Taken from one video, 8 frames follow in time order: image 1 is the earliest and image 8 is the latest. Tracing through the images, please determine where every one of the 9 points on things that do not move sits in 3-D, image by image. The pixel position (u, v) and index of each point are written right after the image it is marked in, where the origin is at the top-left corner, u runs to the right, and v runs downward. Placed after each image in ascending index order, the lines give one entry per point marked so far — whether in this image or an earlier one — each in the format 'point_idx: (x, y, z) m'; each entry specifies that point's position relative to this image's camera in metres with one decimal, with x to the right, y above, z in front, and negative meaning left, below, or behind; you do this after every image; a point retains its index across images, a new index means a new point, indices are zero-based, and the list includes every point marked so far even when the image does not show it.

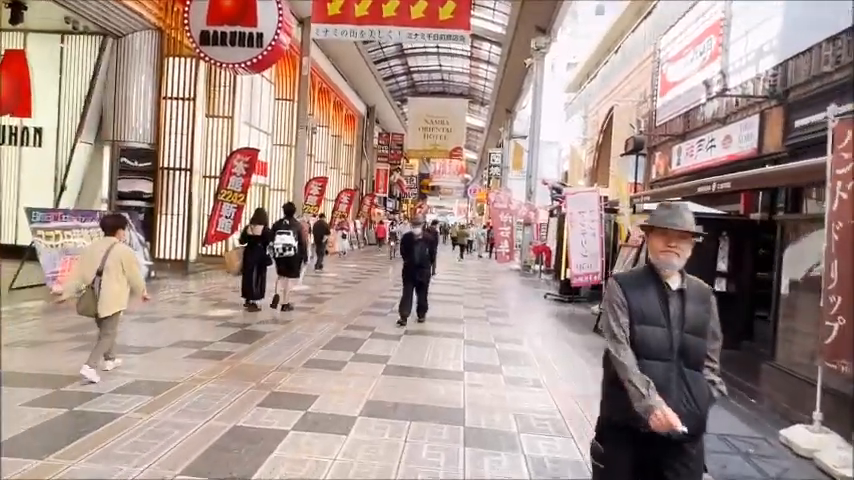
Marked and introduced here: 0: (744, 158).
0: (+7.3, +1.9, +13.4) m
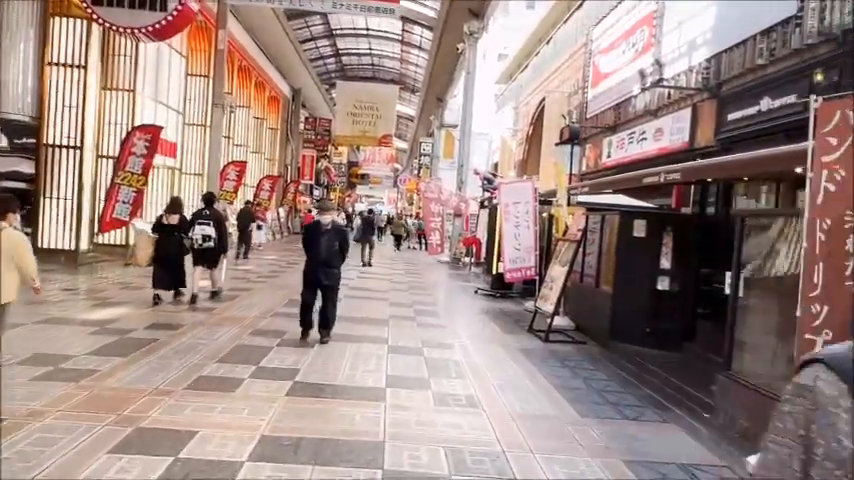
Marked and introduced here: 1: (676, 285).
0: (+5.6, +2.0, +13.2) m
1: (+3.2, -0.6, +7.3) m
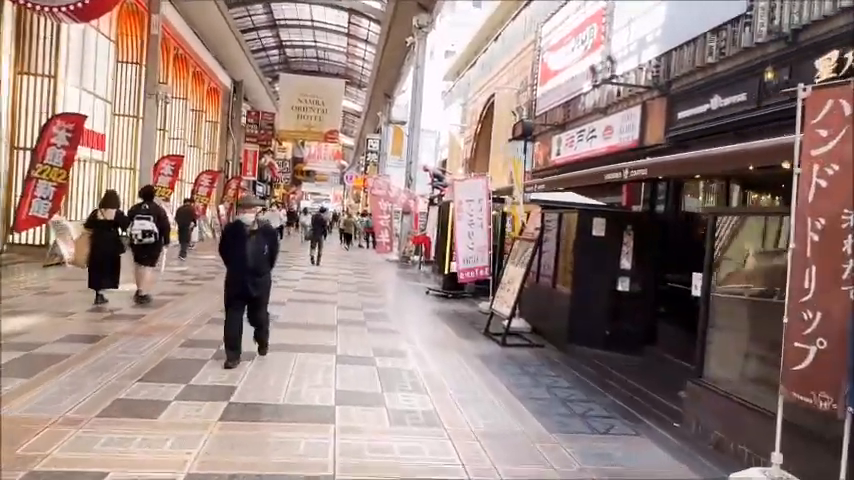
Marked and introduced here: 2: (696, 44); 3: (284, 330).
0: (+4.5, +2.1, +13.2) m
1: (+2.6, -0.6, +7.1) m
2: (+5.1, +3.7, +10.9) m
3: (-1.8, -1.1, +7.2) m
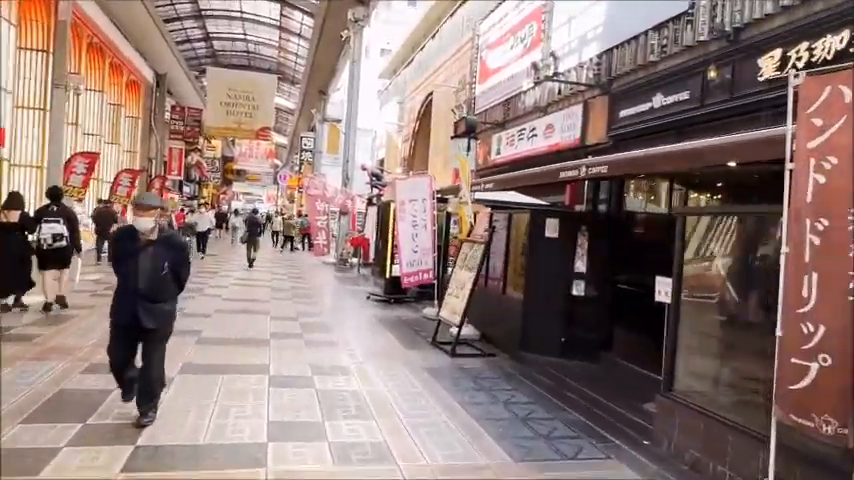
0: (+3.1, +2.1, +13.0) m
1: (+1.9, -0.6, +6.7) m
2: (+3.9, +3.7, +10.8) m
3: (-2.4, -1.2, +6.4) m
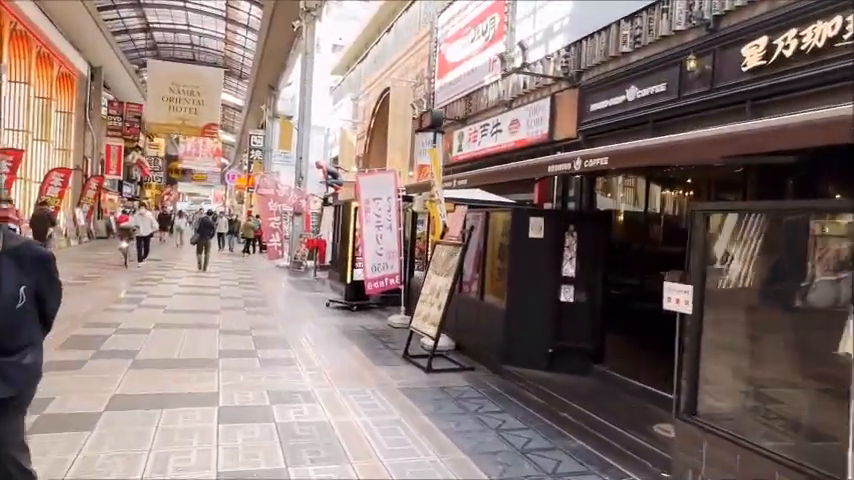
0: (+2.3, +2.1, +12.5) m
1: (+1.6, -0.6, +6.2) m
2: (+3.3, +3.8, +10.4) m
3: (-2.7, -1.3, +5.5) m
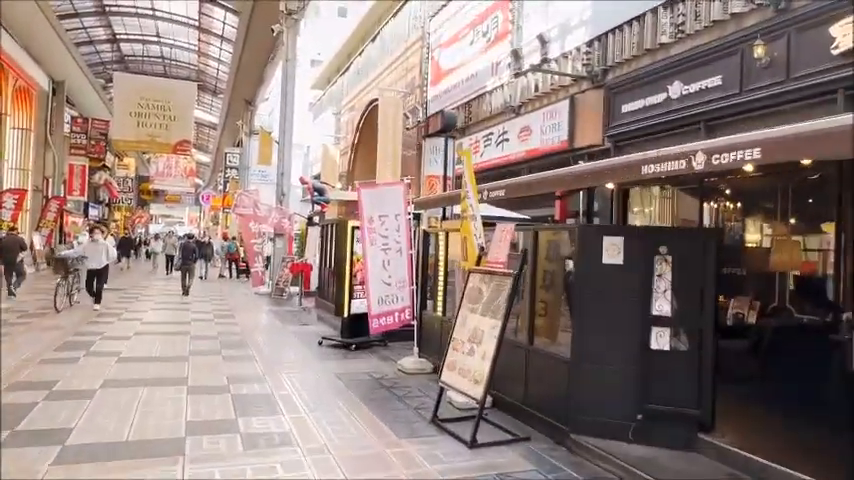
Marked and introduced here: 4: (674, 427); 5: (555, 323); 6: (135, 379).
0: (+2.3, +1.7, +11.1) m
1: (+2.0, -0.8, +4.6) m
2: (+3.4, +3.4, +9.1) m
3: (-2.3, -1.5, +3.8) m
4: (+1.9, -1.5, +4.6) m
5: (+1.1, -0.7, +5.1) m
6: (-3.2, -1.5, +6.2) m
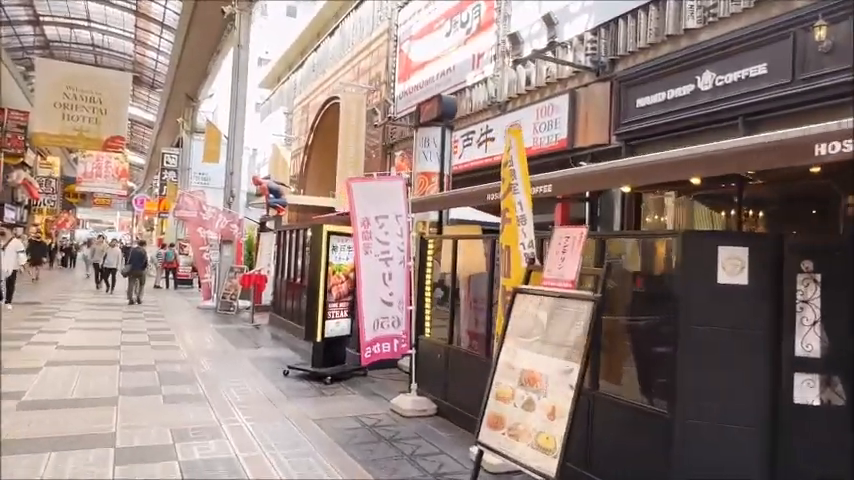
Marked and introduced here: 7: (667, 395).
0: (+2.0, +1.5, +9.9) m
1: (+2.2, -0.9, +3.4) m
2: (+3.2, +3.3, +8.0) m
3: (-1.9, -1.5, +2.2) m
4: (+2.2, -1.6, +3.4) m
5: (+1.3, -0.8, +3.8) m
6: (-3.0, -1.5, +4.5) m
7: (+1.5, -0.9, +3.5) m
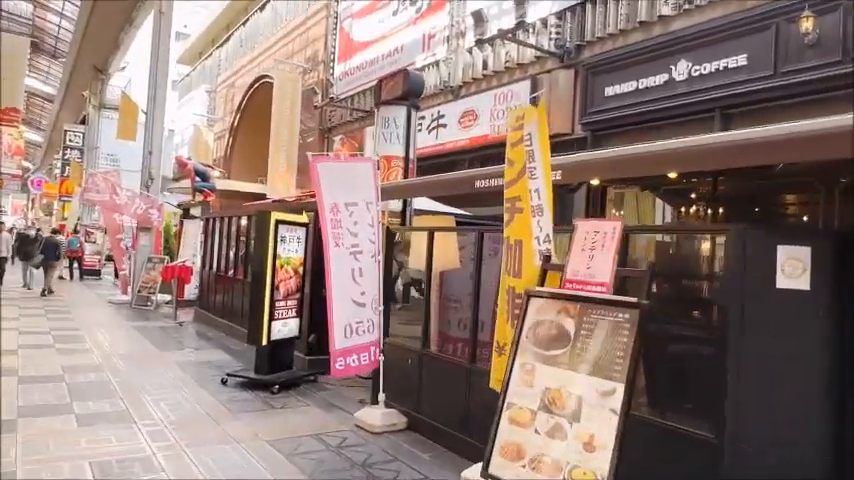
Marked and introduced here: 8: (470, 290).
0: (+1.2, +1.6, +9.4) m
1: (+2.3, -0.8, +3.0) m
2: (+2.7, +3.3, +7.7) m
3: (-1.7, -1.5, +1.2) m
4: (+2.2, -1.6, +3.0) m
5: (+1.3, -0.8, +3.3) m
6: (-3.1, -1.4, +3.4) m
7: (+1.5, -0.9, +3.0) m
8: (+0.4, -0.4, +4.9) m
